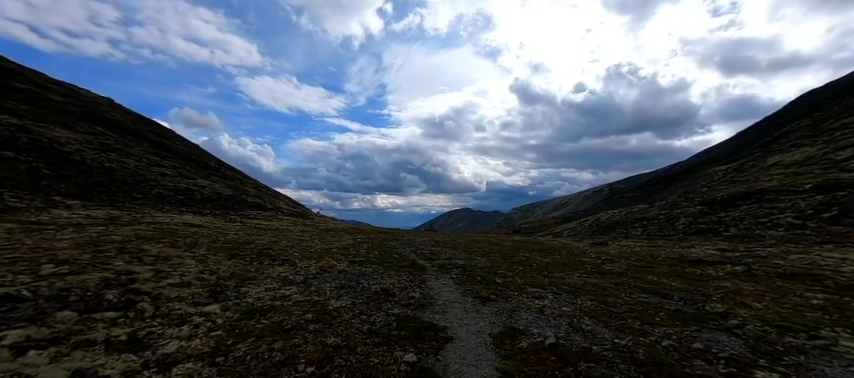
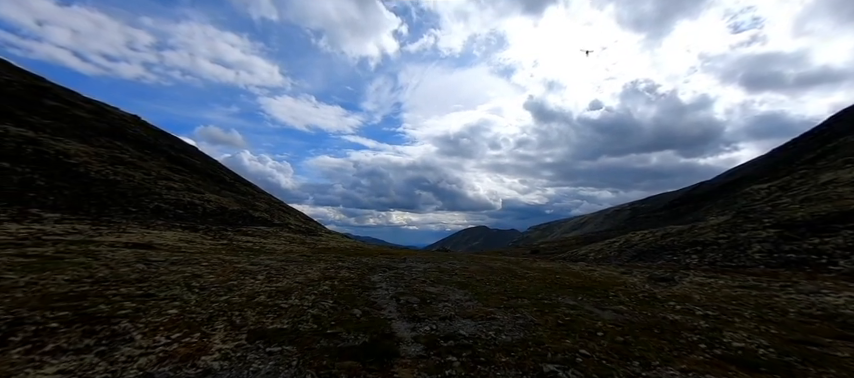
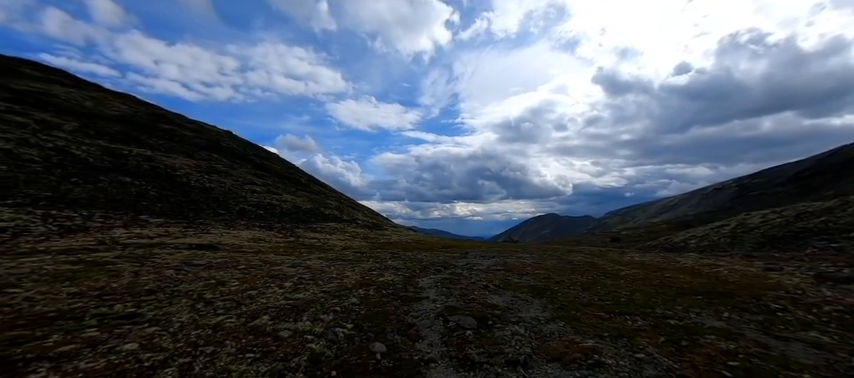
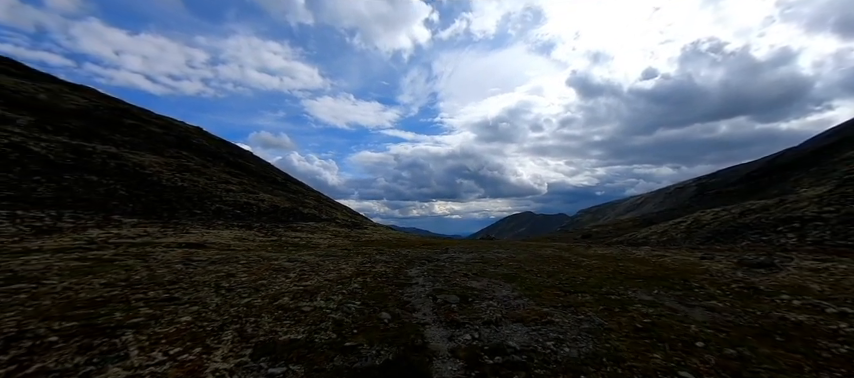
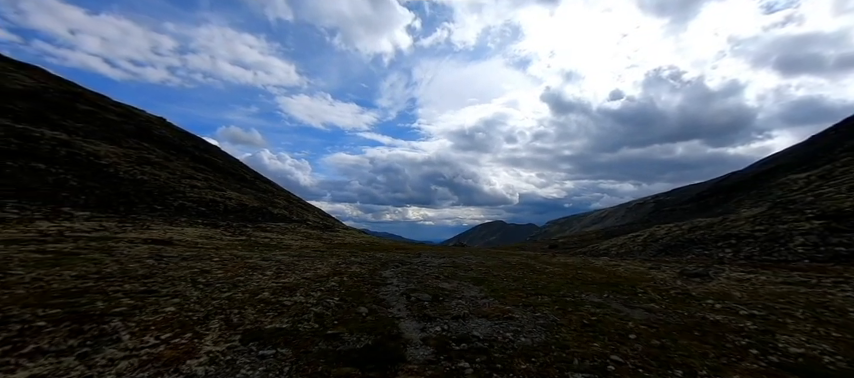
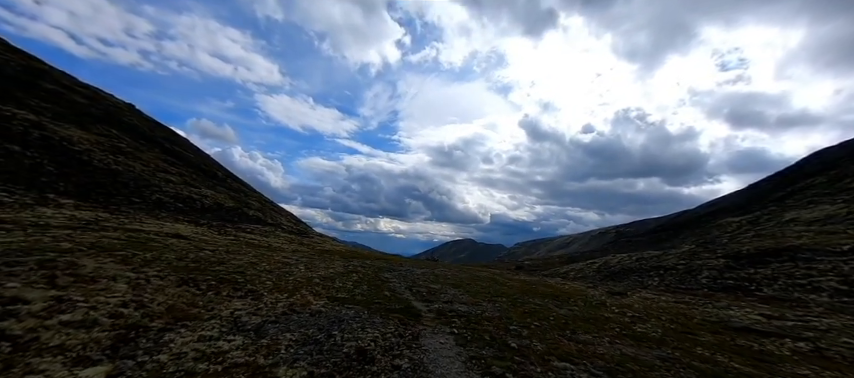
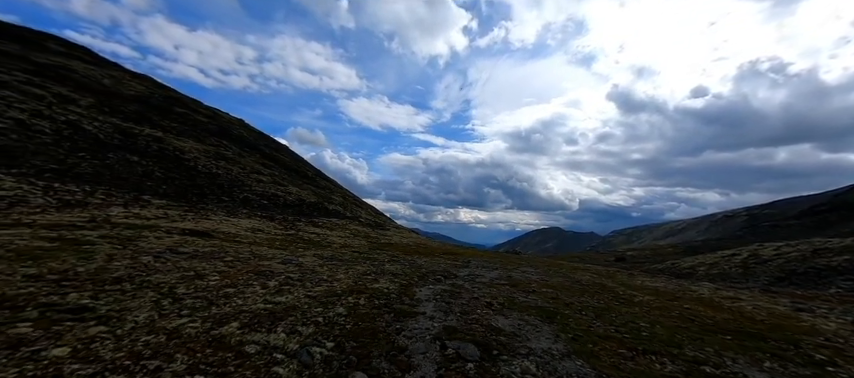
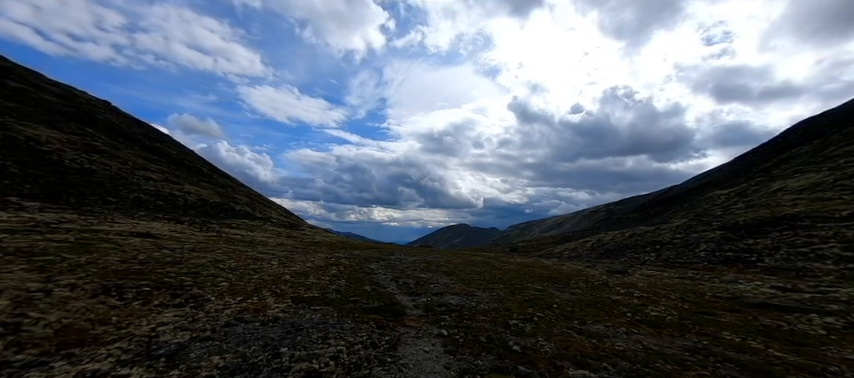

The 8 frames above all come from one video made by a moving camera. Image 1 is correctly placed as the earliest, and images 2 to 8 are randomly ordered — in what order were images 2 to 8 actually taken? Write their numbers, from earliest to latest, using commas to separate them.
6, 8, 2, 5, 4, 3, 7
